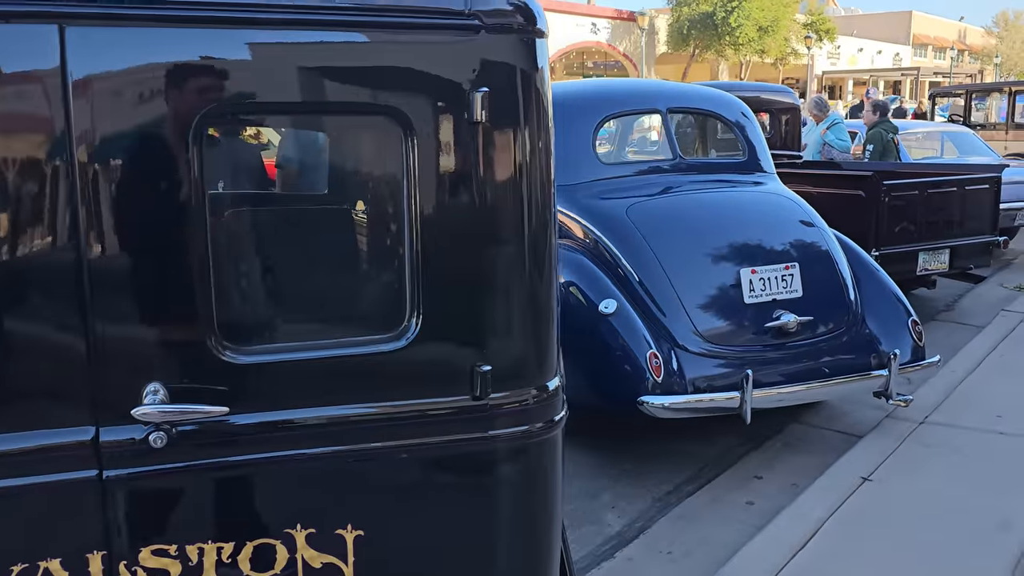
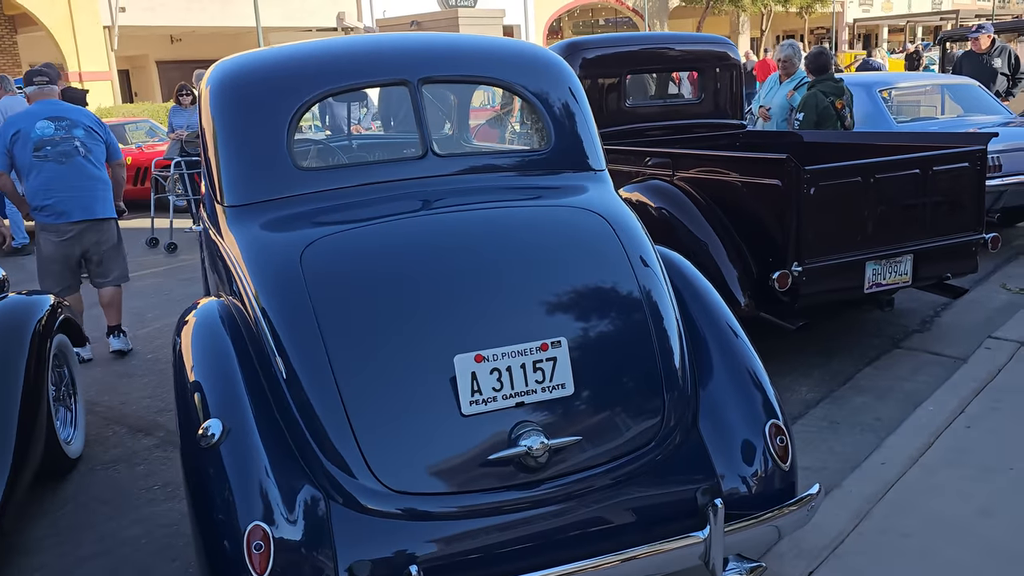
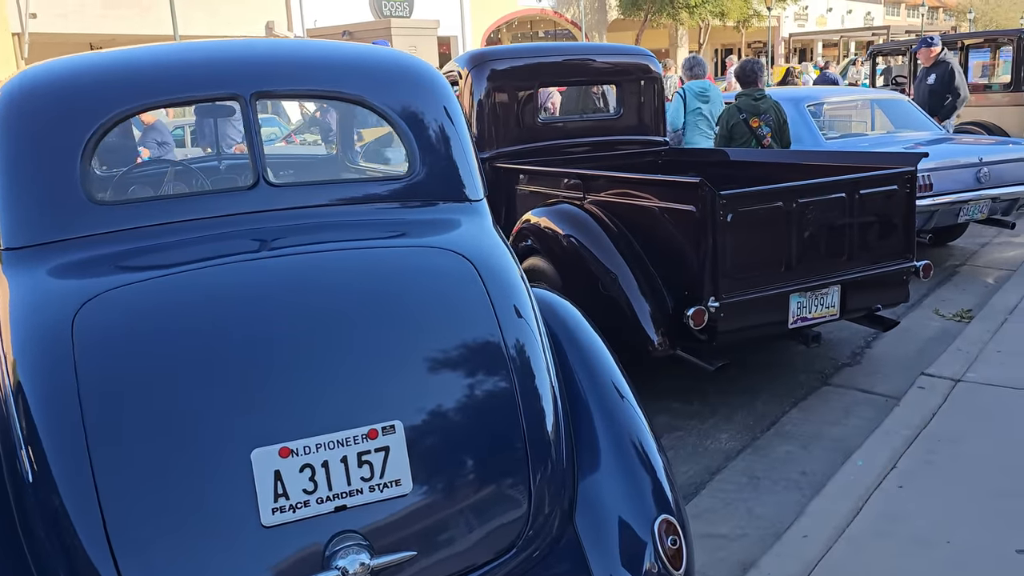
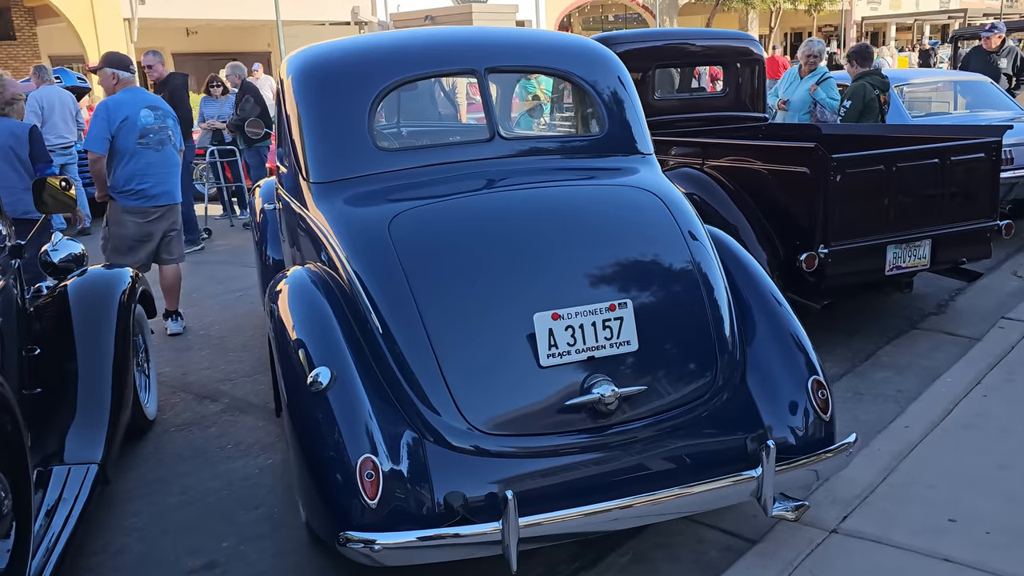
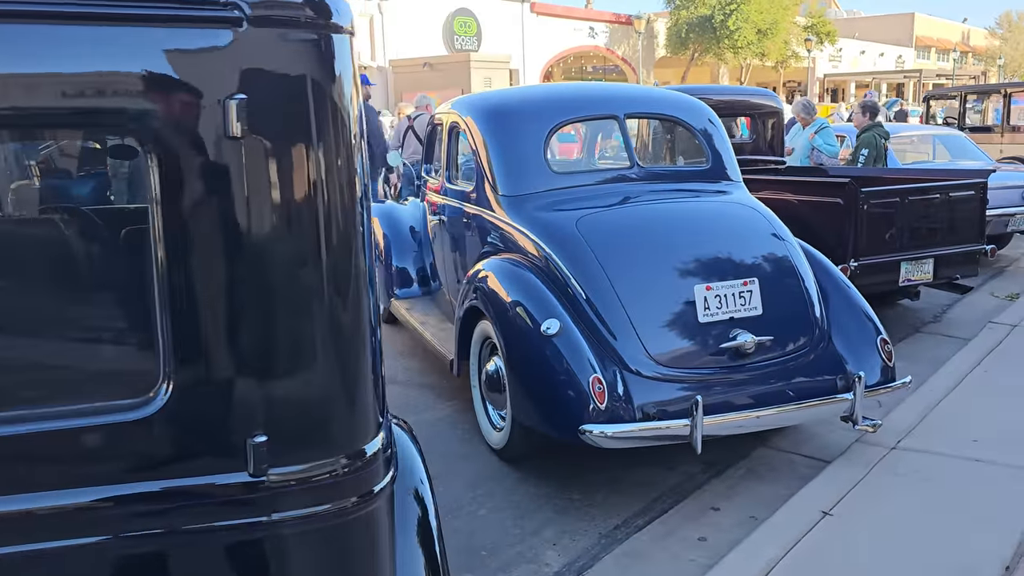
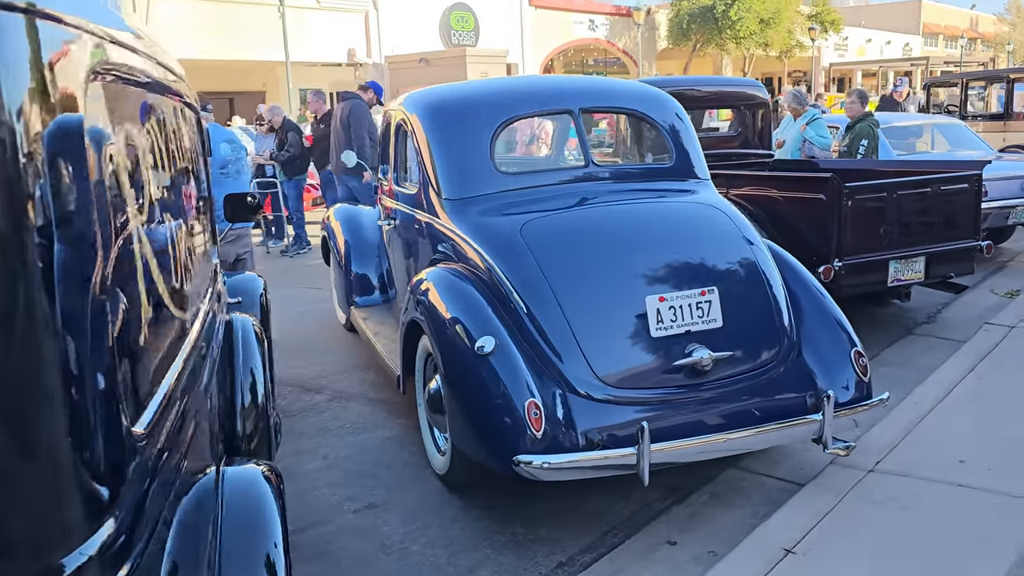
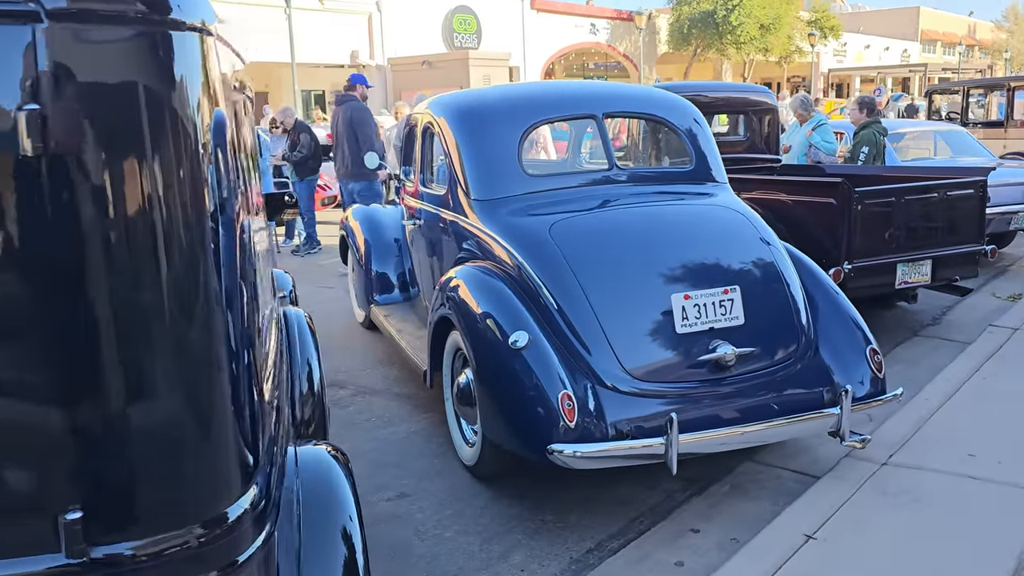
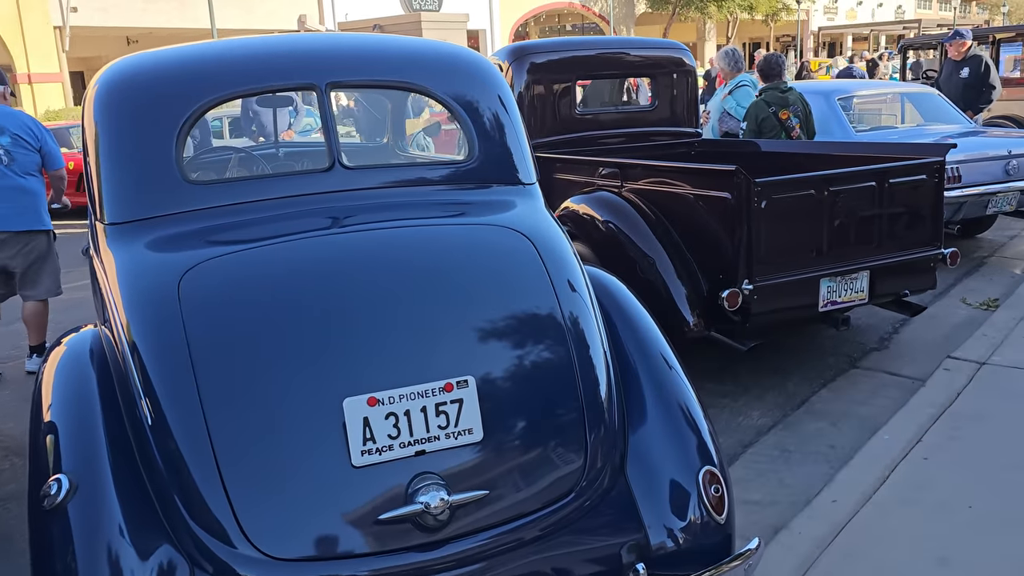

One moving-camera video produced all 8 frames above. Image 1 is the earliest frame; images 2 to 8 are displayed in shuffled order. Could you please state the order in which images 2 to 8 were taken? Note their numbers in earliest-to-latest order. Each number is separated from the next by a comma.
5, 7, 6, 4, 2, 8, 3
